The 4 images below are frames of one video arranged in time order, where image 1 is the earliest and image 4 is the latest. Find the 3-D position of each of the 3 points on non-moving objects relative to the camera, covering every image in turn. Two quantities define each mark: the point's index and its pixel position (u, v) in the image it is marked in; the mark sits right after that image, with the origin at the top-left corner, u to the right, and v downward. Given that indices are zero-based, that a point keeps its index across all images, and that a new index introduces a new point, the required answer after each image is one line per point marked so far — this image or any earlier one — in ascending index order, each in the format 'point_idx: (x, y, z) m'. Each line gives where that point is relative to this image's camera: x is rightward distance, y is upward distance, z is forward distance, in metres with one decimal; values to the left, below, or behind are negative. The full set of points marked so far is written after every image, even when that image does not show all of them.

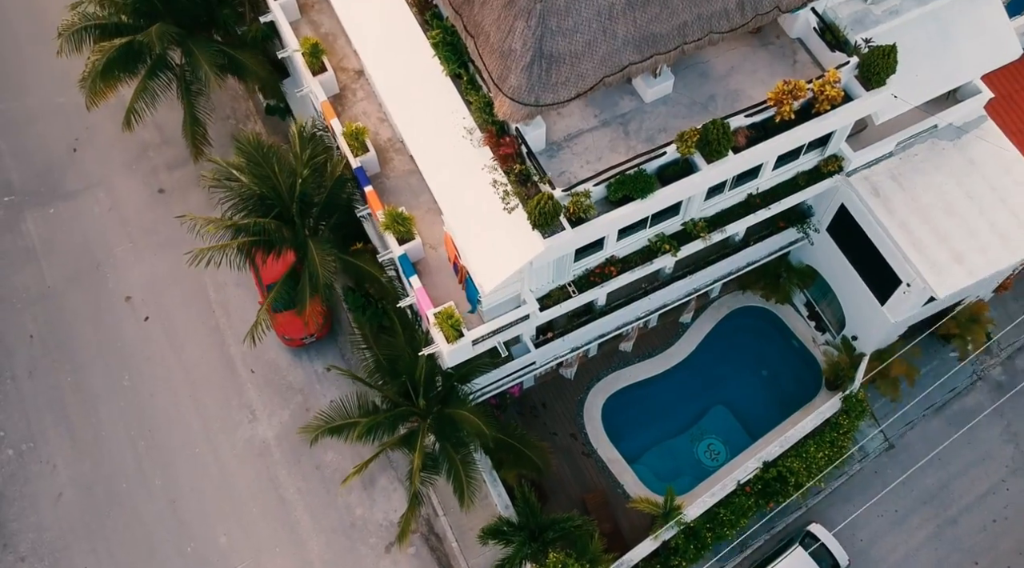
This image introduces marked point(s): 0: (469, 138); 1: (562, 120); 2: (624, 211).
0: (-0.9, +3.0, +18.9) m
1: (+1.1, +3.4, +19.2) m
2: (+2.2, +1.5, +18.2) m
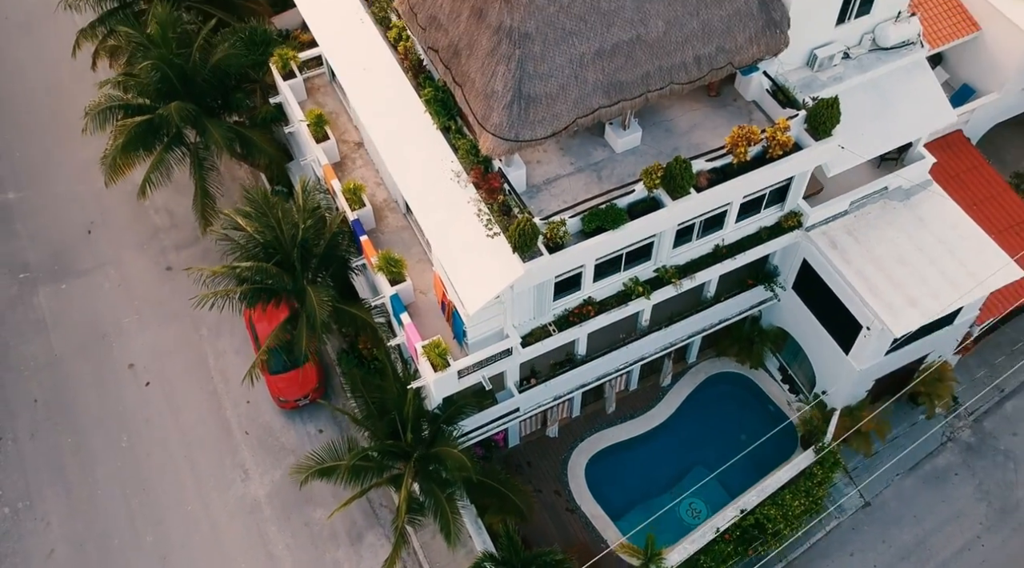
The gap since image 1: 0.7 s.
0: (-1.3, +2.4, +20.9) m
1: (+0.7, +2.7, +21.2) m
2: (+1.9, +1.0, +19.9) m
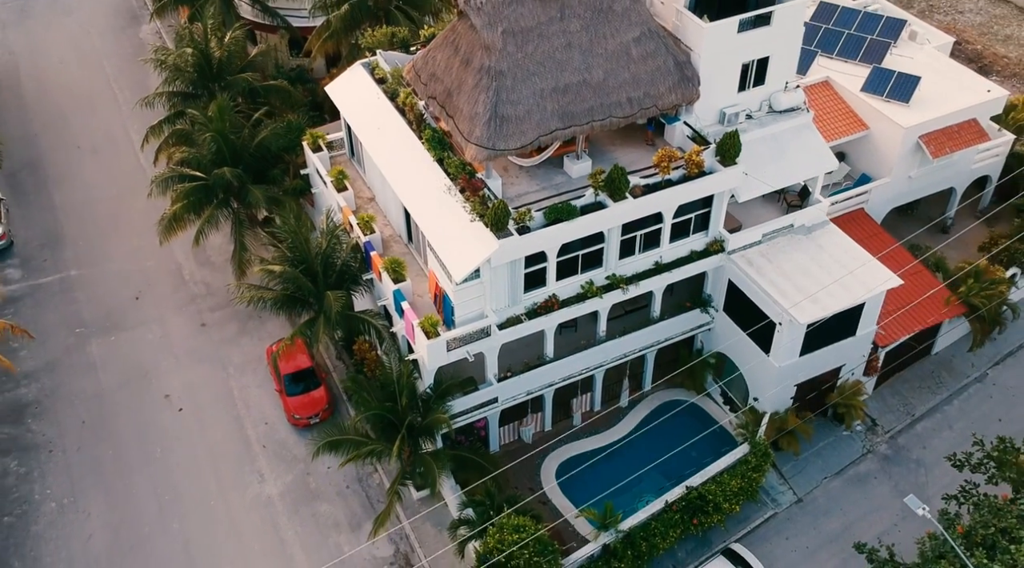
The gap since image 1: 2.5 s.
0: (-1.9, +2.8, +27.2) m
1: (+0.1, +3.0, +27.7) m
2: (+1.3, +1.6, +26.0) m
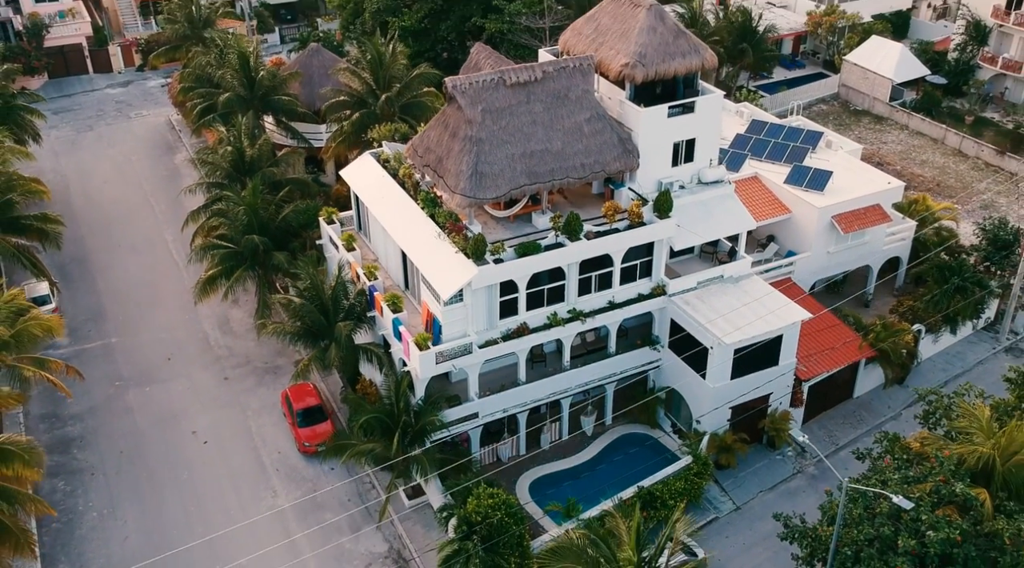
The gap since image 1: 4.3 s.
0: (-2.7, +1.8, +34.1) m
1: (-0.8, +1.9, +34.6) m
2: (+0.4, +0.9, +32.7) m
